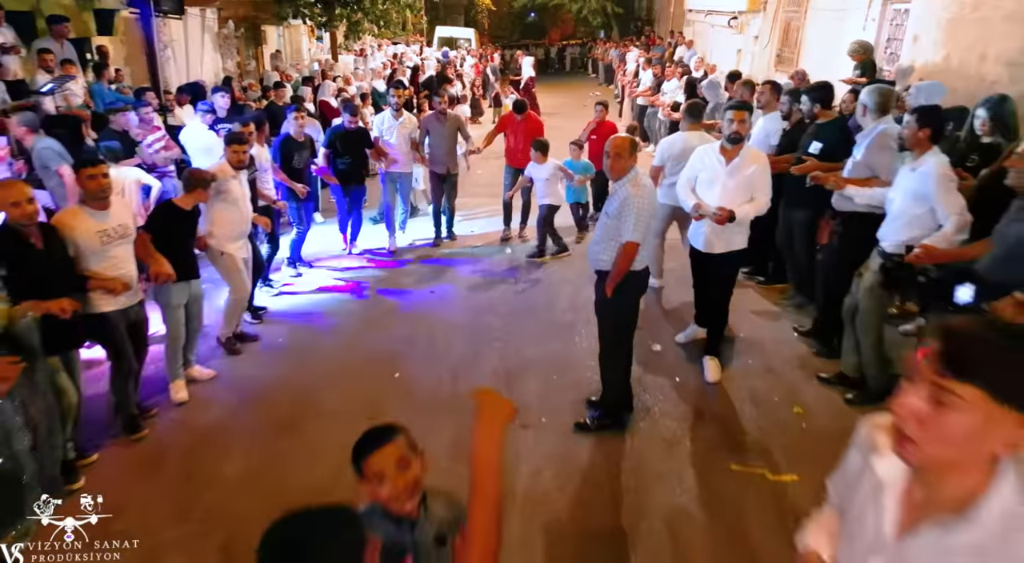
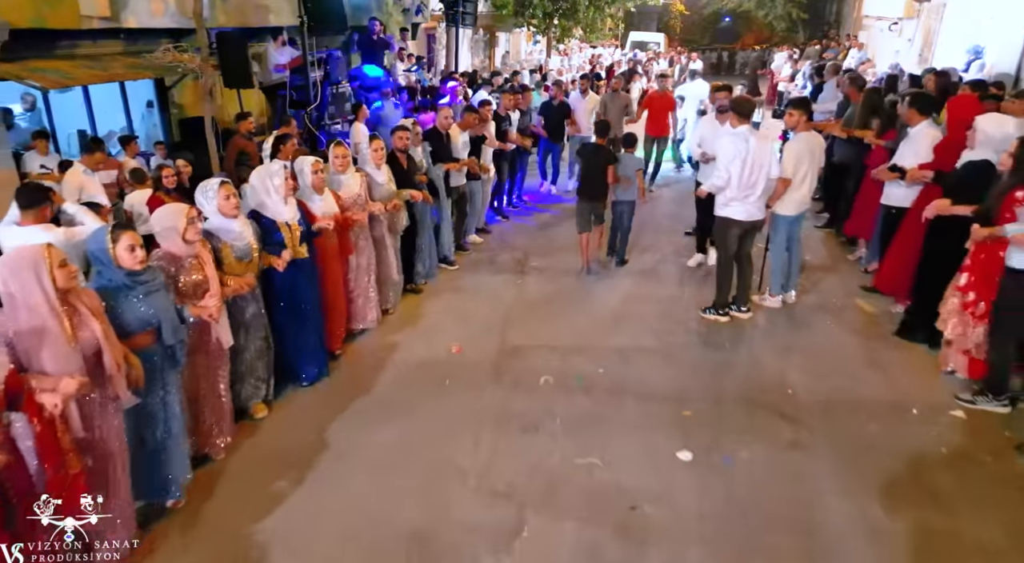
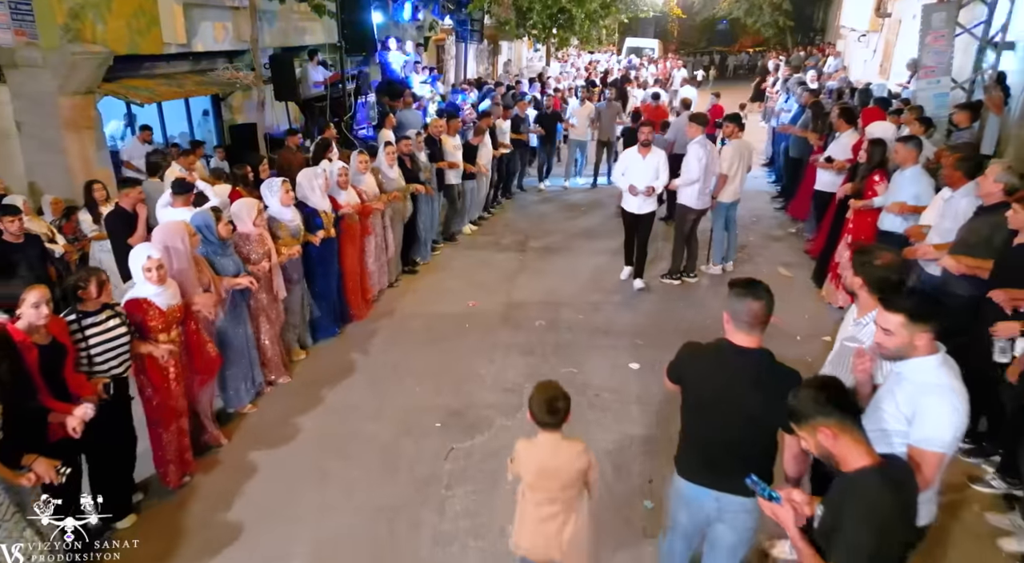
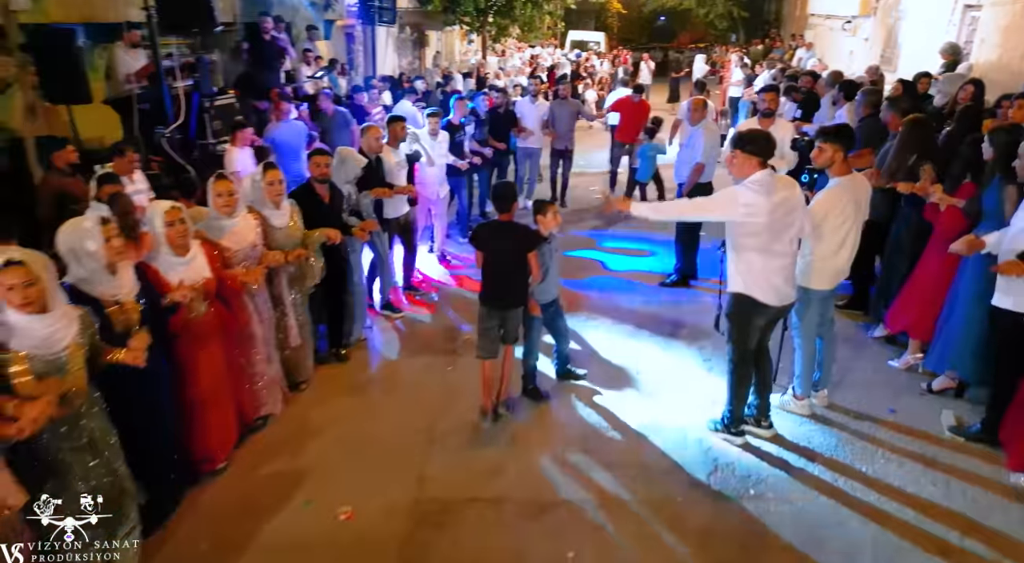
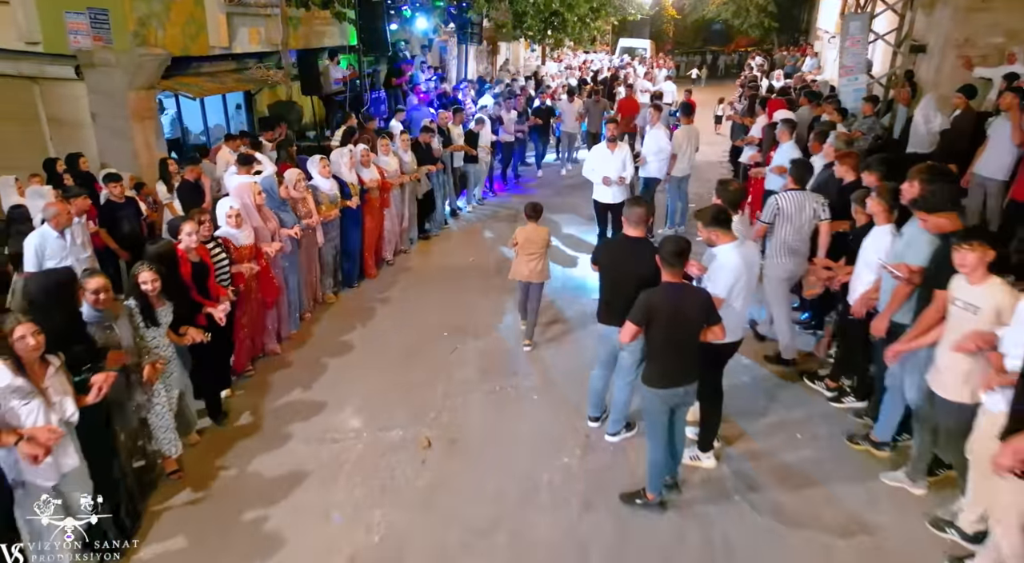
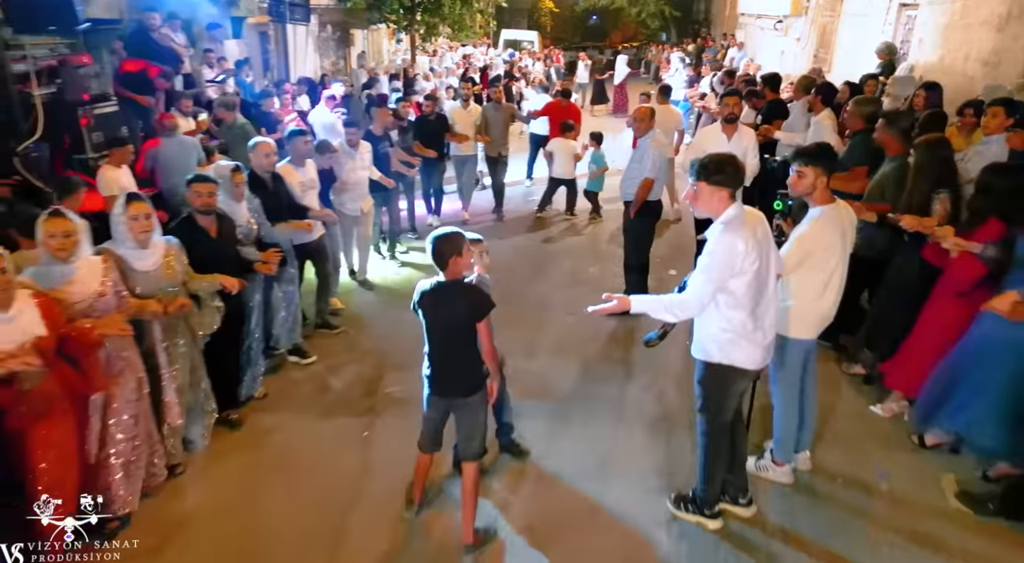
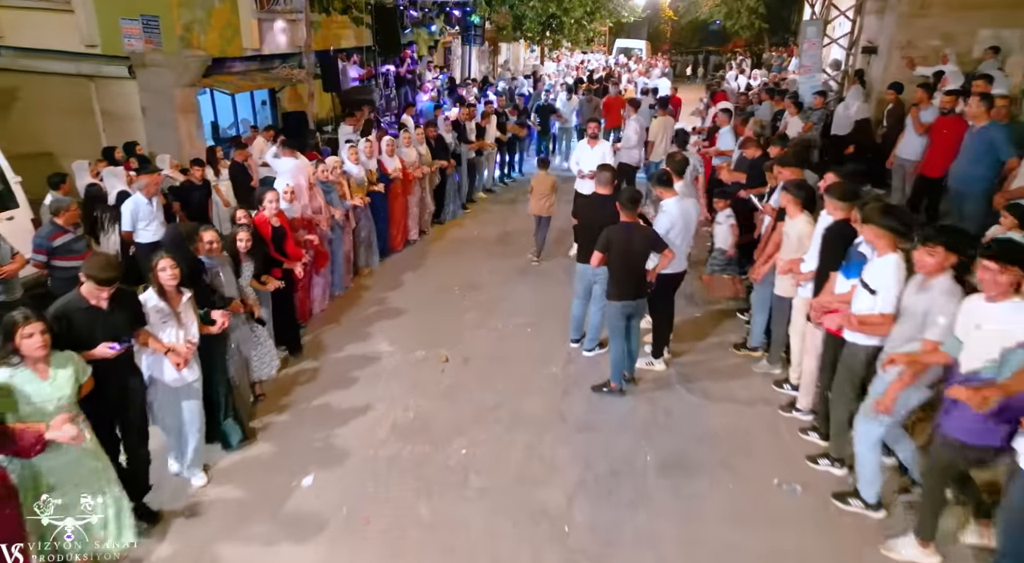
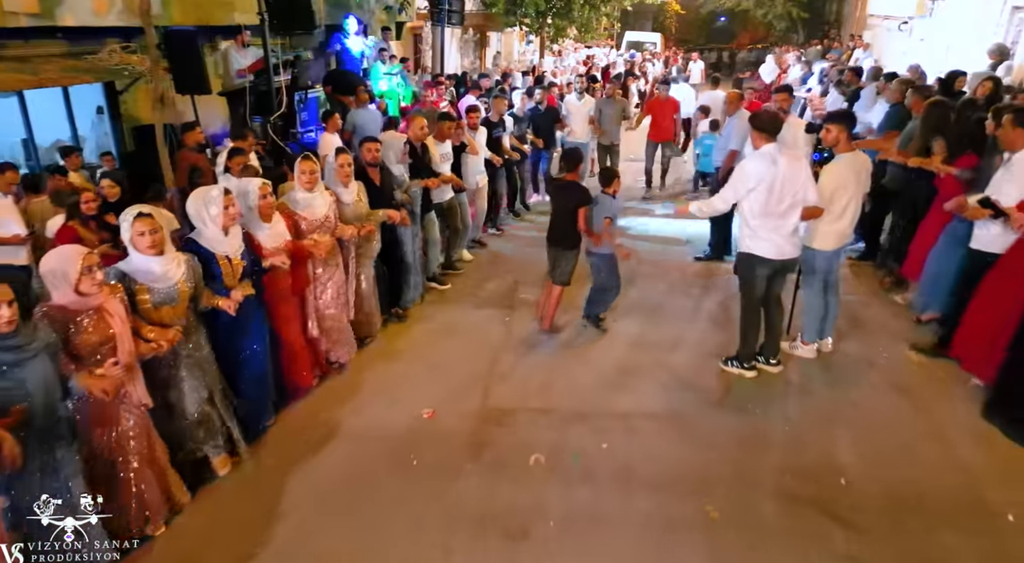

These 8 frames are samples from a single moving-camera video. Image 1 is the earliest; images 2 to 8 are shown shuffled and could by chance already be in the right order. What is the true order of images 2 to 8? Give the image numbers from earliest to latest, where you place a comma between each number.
6, 4, 8, 2, 3, 5, 7
